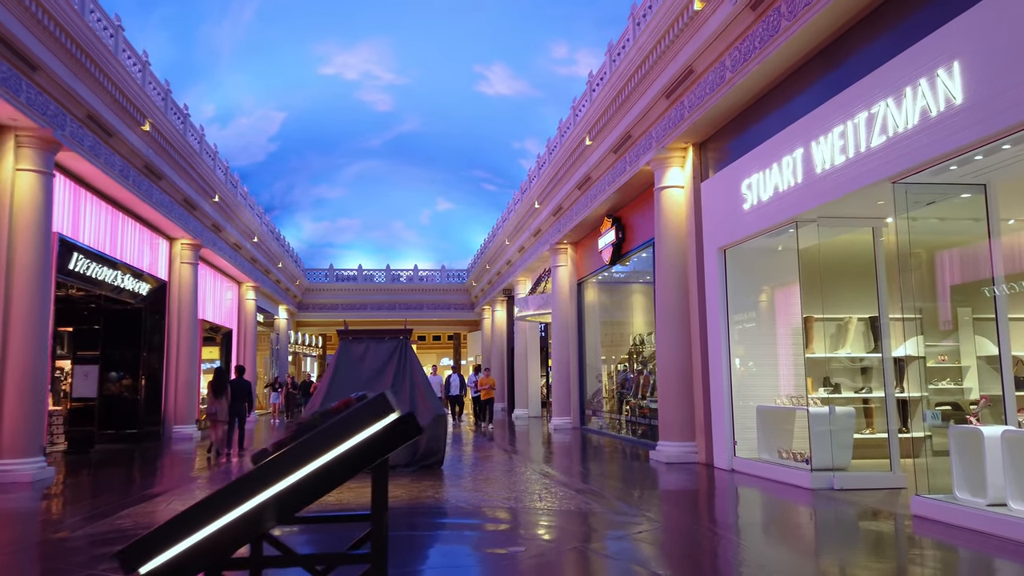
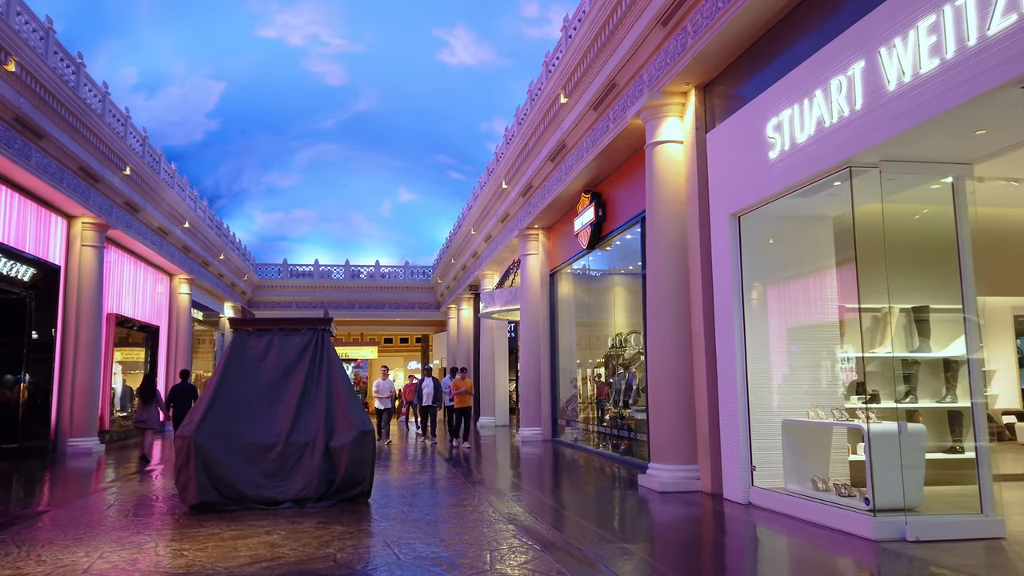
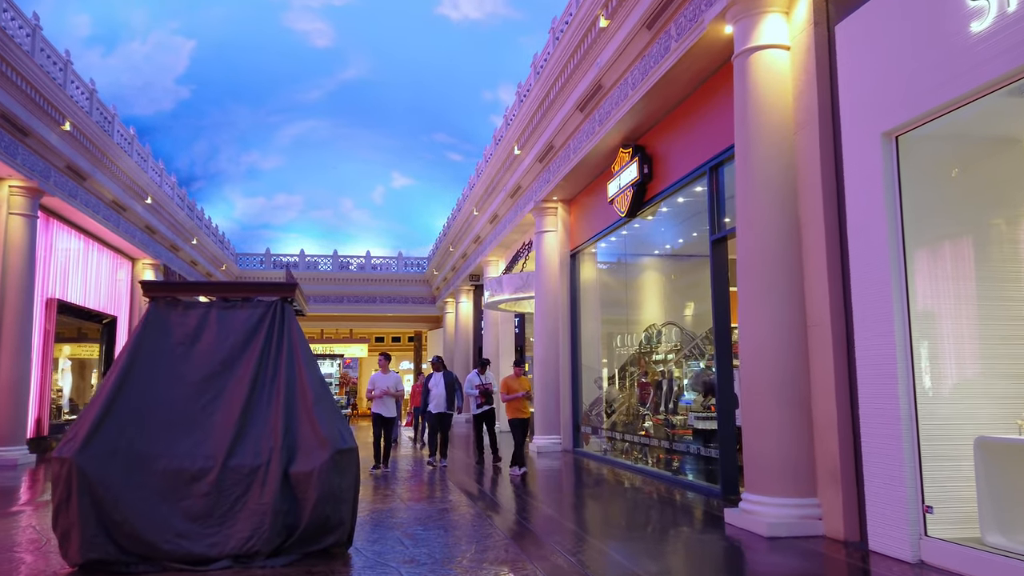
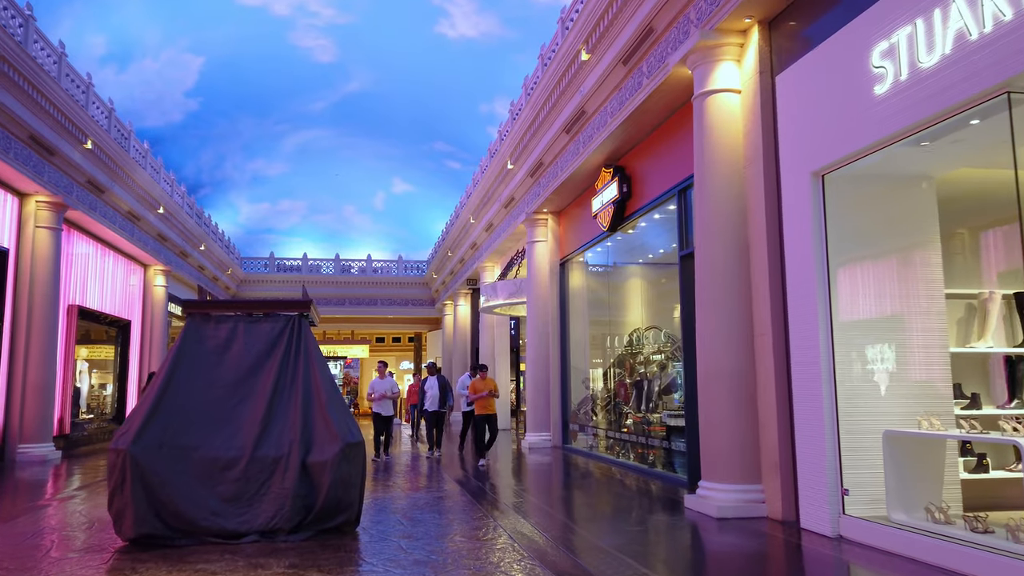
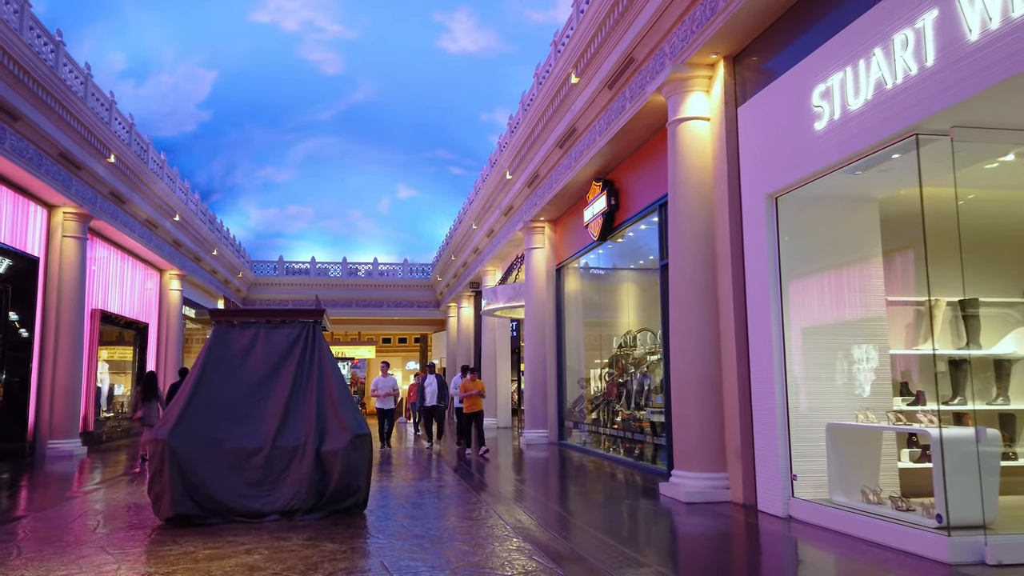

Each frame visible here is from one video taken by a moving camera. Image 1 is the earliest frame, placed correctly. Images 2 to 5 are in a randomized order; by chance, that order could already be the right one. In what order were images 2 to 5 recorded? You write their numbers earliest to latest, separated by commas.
2, 5, 4, 3
